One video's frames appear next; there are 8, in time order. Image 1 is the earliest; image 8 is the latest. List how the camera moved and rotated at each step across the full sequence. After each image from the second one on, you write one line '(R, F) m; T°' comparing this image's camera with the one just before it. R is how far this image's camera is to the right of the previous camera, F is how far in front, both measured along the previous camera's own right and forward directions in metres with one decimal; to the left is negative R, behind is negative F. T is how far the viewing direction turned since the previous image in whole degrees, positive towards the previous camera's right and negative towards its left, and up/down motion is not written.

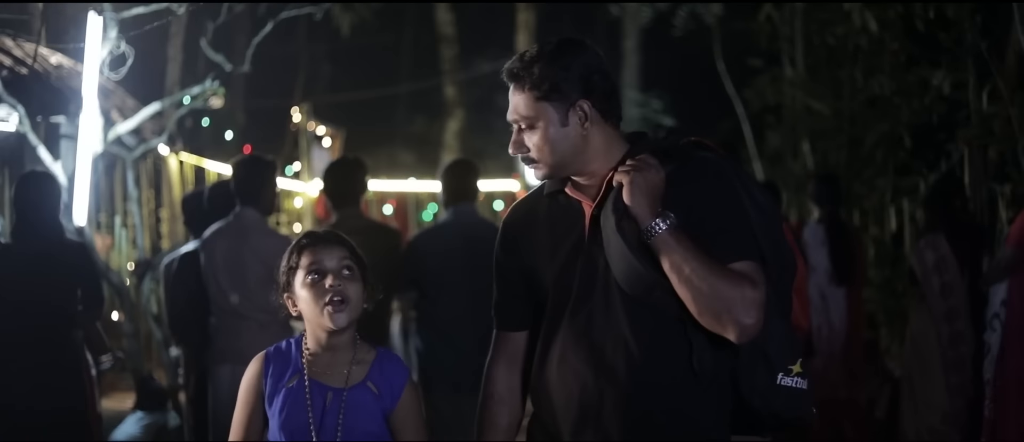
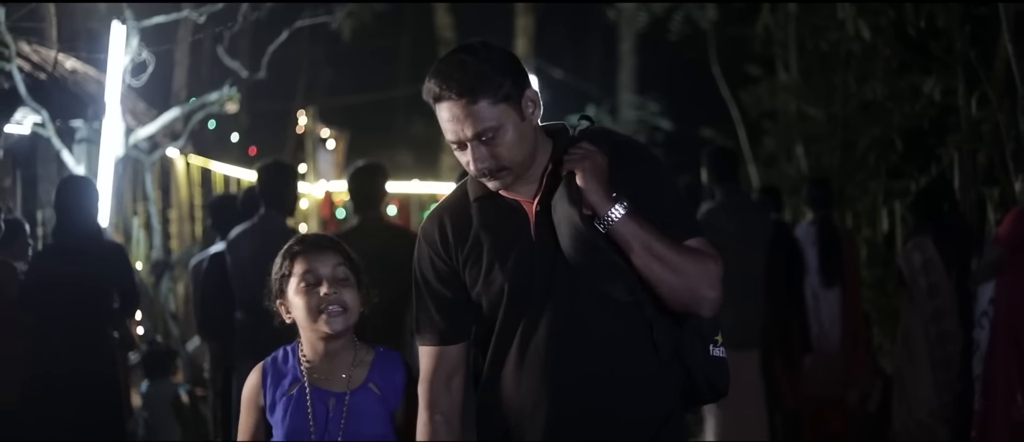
(-0.1, -0.3) m; 0°
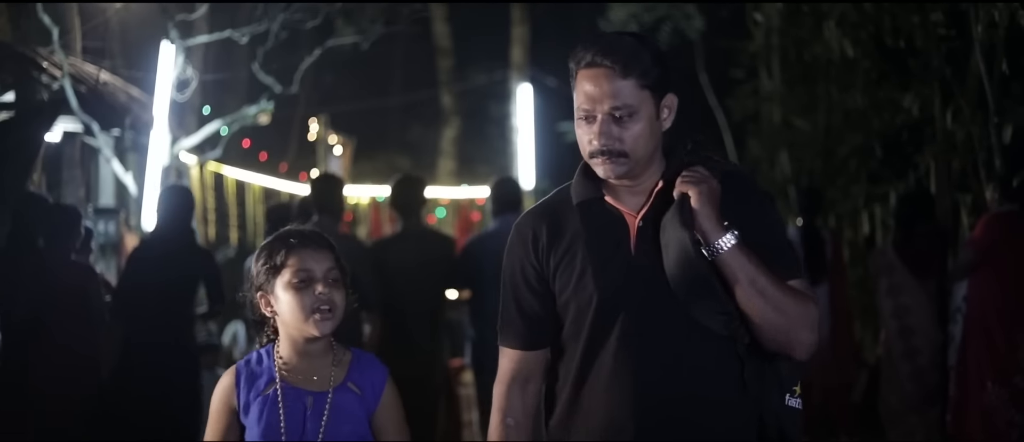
(-0.2, -0.6) m; +1°
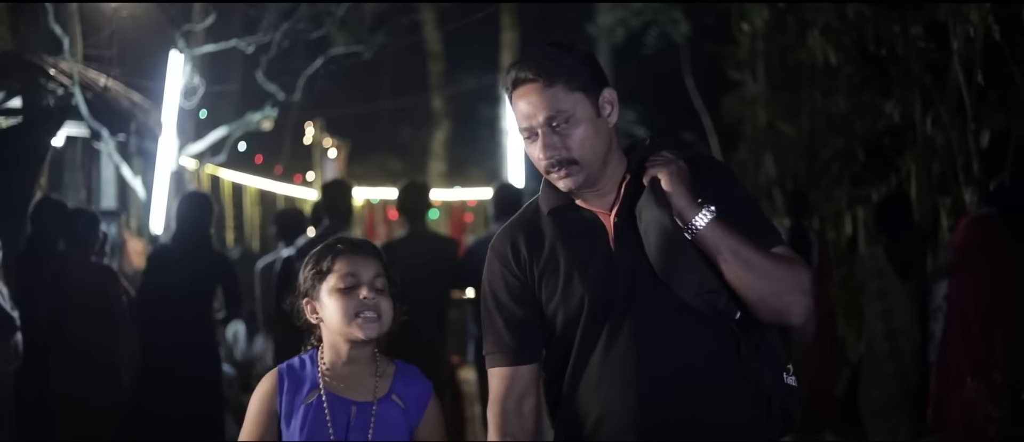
(-0.1, -0.3) m; +1°
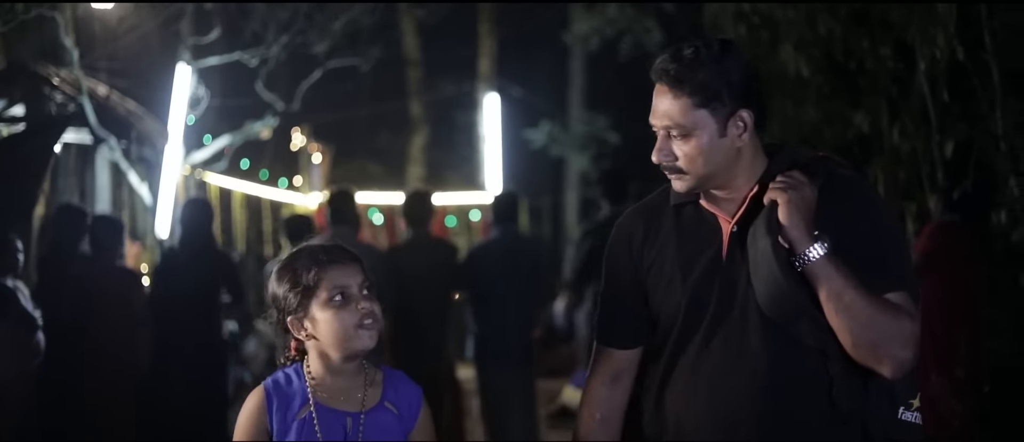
(-0.2, -0.4) m; +2°
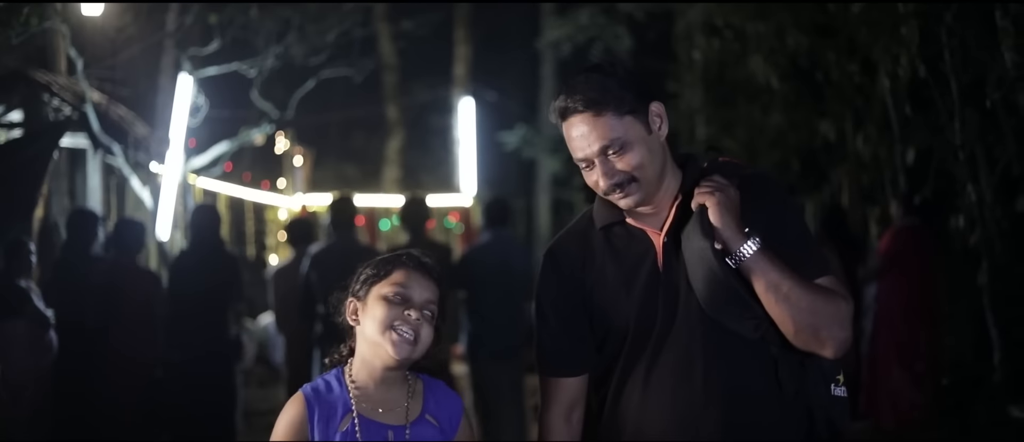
(-0.2, -0.4) m; +2°
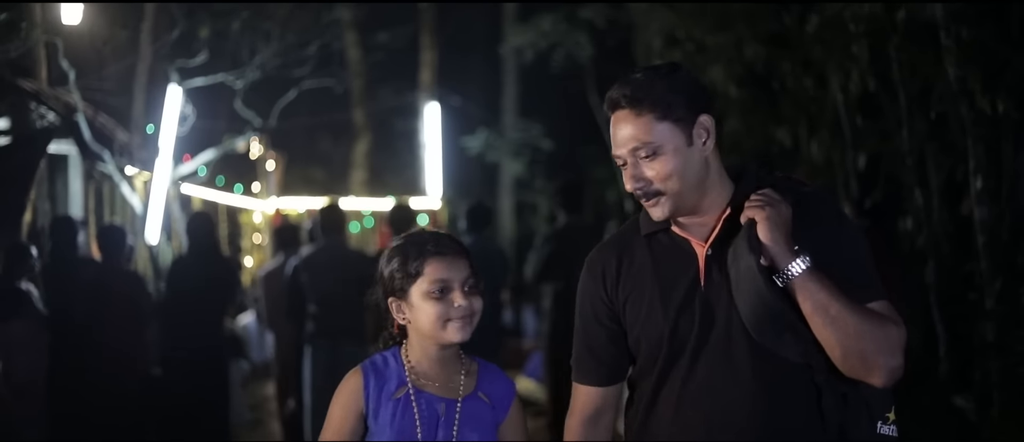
(-0.2, -0.4) m; +2°
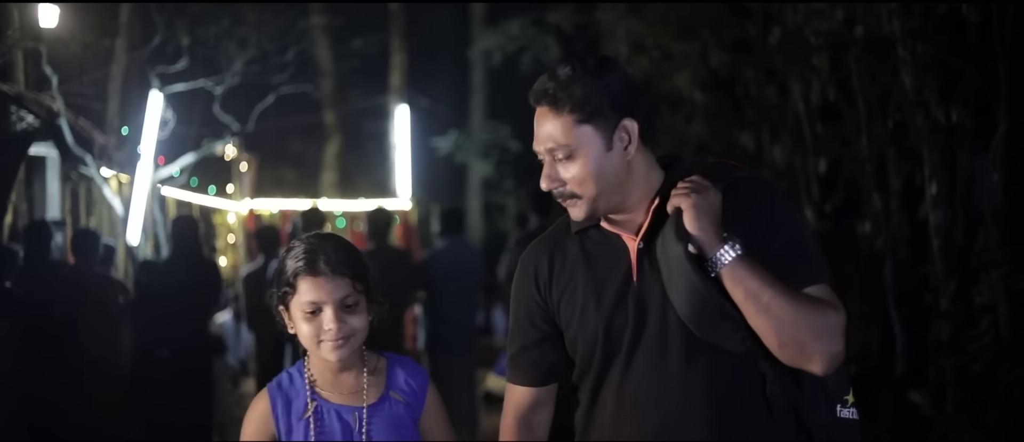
(-0.1, -0.3) m; +2°
